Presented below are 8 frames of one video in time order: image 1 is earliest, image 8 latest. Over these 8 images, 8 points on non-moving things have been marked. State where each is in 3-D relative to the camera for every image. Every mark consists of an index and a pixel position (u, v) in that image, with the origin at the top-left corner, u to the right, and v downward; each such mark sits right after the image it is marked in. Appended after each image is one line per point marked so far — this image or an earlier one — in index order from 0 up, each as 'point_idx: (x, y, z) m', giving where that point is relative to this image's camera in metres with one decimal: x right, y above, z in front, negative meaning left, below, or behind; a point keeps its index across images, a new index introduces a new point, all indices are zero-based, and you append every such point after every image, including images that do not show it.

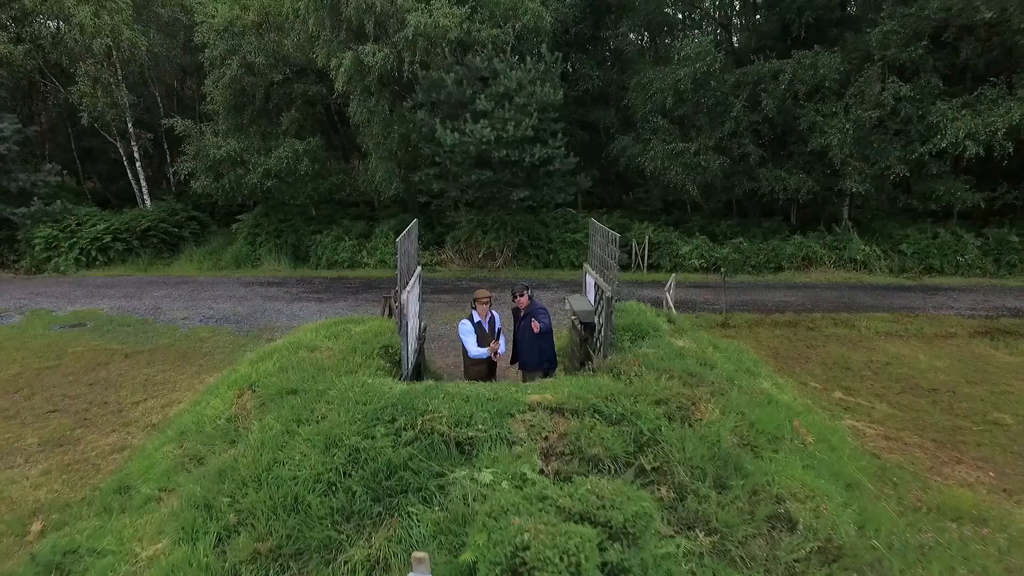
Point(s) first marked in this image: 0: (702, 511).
0: (+1.3, -1.5, +3.8) m
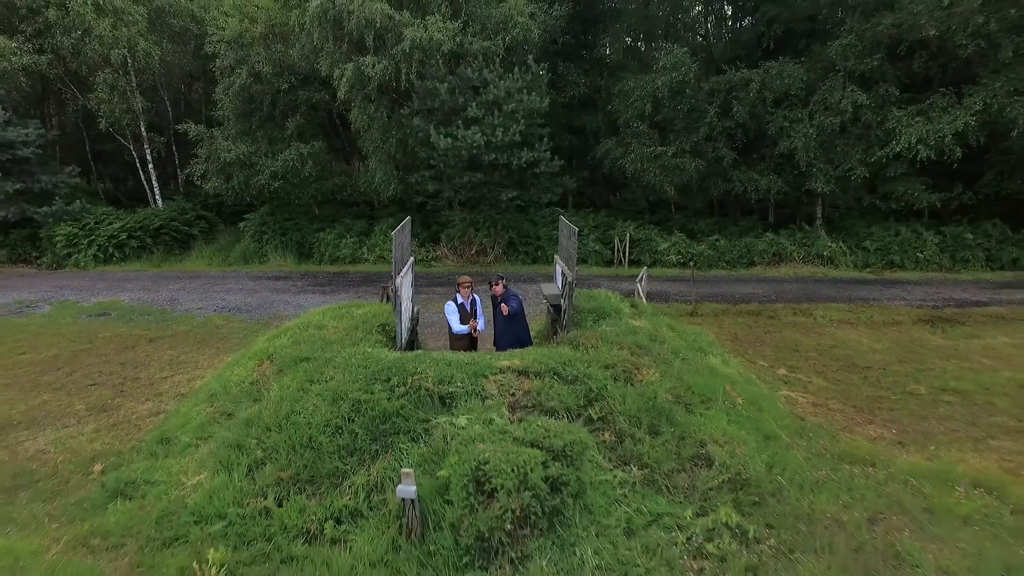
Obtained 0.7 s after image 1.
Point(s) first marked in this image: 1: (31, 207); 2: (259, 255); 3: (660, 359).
0: (+1.1, -1.4, +4.8) m
1: (-12.9, +2.2, +15.2) m
2: (-6.9, +0.9, +15.4) m
3: (+1.6, -0.8, +6.0) m
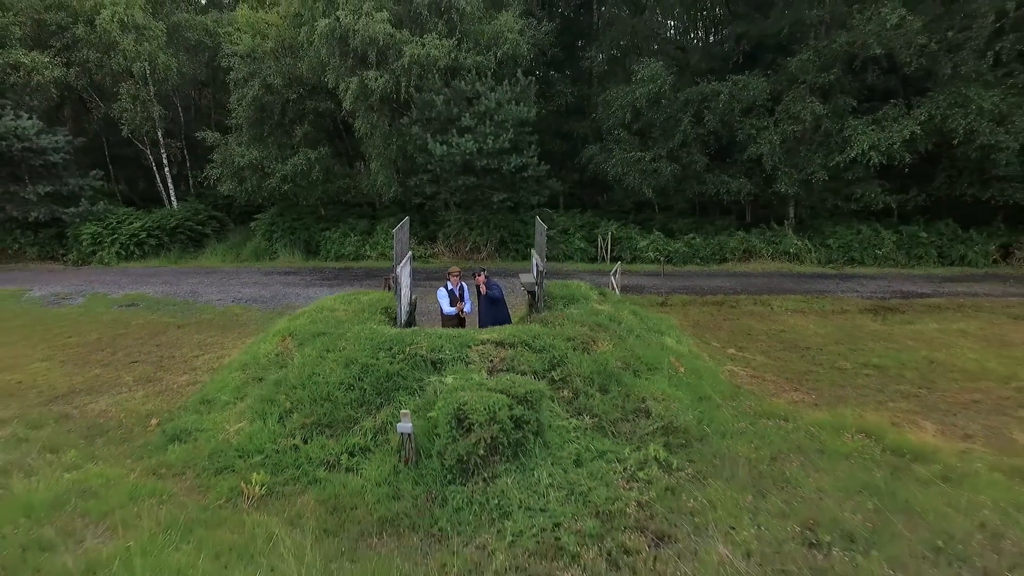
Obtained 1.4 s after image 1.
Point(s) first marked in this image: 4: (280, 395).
0: (+0.8, -1.2, +6.0) m
1: (-13.1, +2.3, +16.4) m
2: (-7.1, +1.1, +16.6) m
3: (+1.3, -0.6, +7.2) m
4: (-2.5, -1.2, +6.1) m
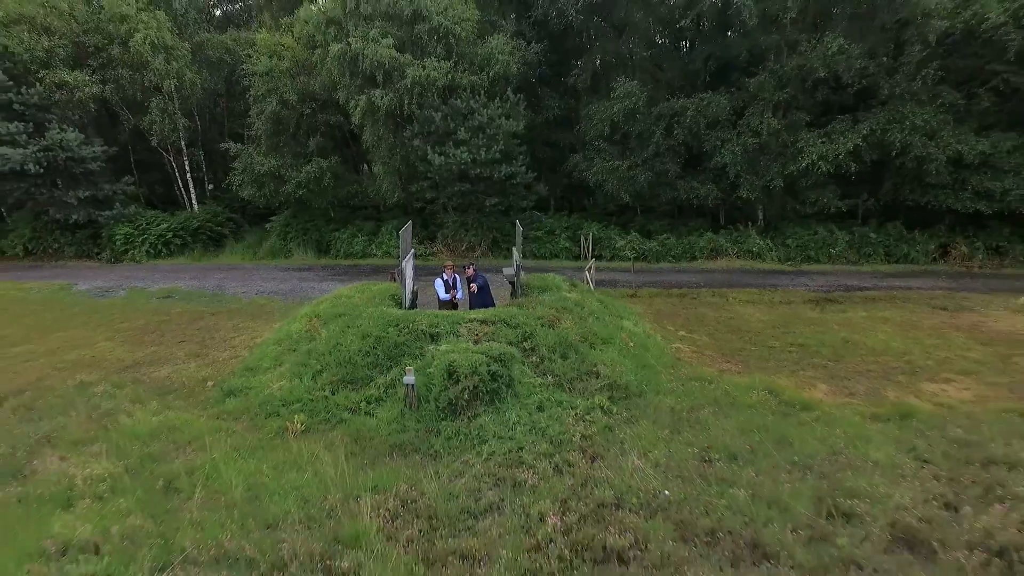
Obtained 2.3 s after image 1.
0: (+0.6, -1.1, +7.7) m
1: (-13.4, +2.5, +18.1) m
2: (-7.4, +1.2, +18.3) m
3: (+1.1, -0.5, +9.0) m
4: (-2.8, -1.0, +7.8) m
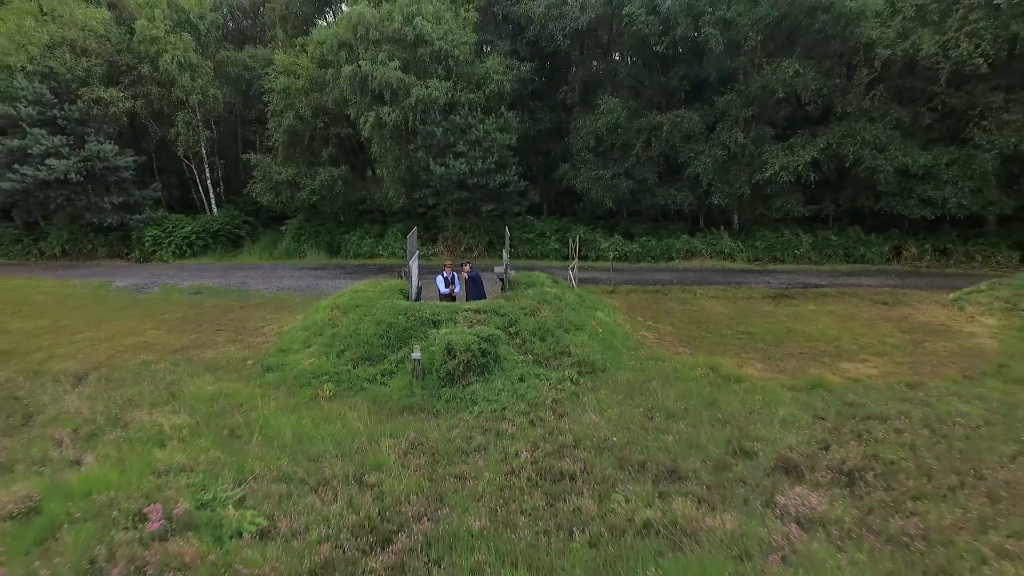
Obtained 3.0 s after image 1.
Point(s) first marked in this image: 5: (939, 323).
0: (+0.3, -1.0, +9.4) m
1: (-13.5, +2.6, +19.9) m
2: (-7.6, +1.3, +20.0) m
3: (+0.9, -0.4, +10.7) m
4: (-3.0, -0.9, +9.6) m
5: (+9.2, -0.7, +12.0) m
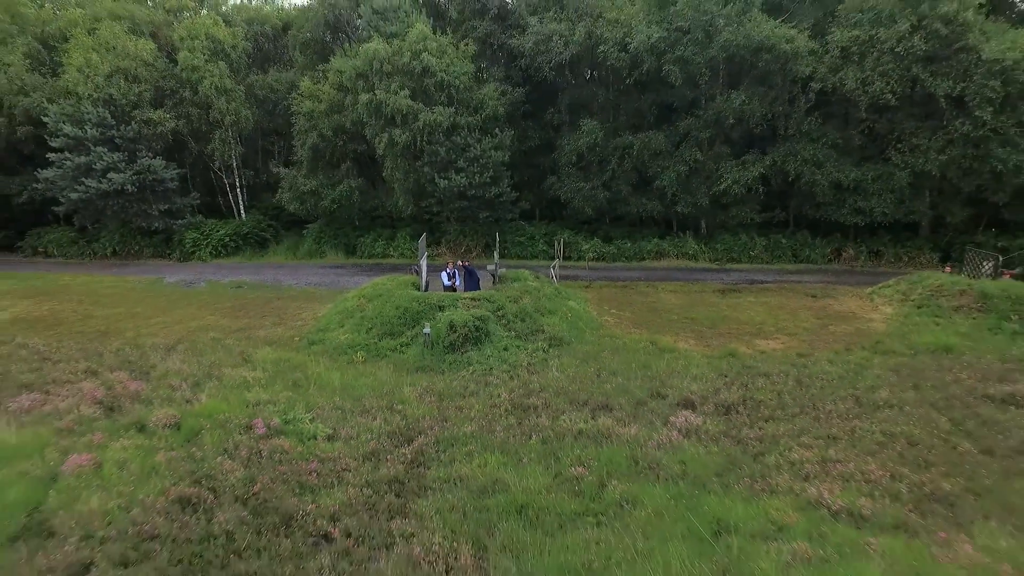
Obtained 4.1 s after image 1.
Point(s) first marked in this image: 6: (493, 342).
0: (+0.1, -0.8, +12.3) m
1: (-13.8, +2.7, +22.7) m
2: (-7.8, +1.5, +22.9) m
3: (+0.6, -0.2, +13.5) m
4: (-3.3, -0.8, +12.4) m
5: (+8.9, -0.6, +14.9) m
6: (-0.4, -1.1, +11.6) m
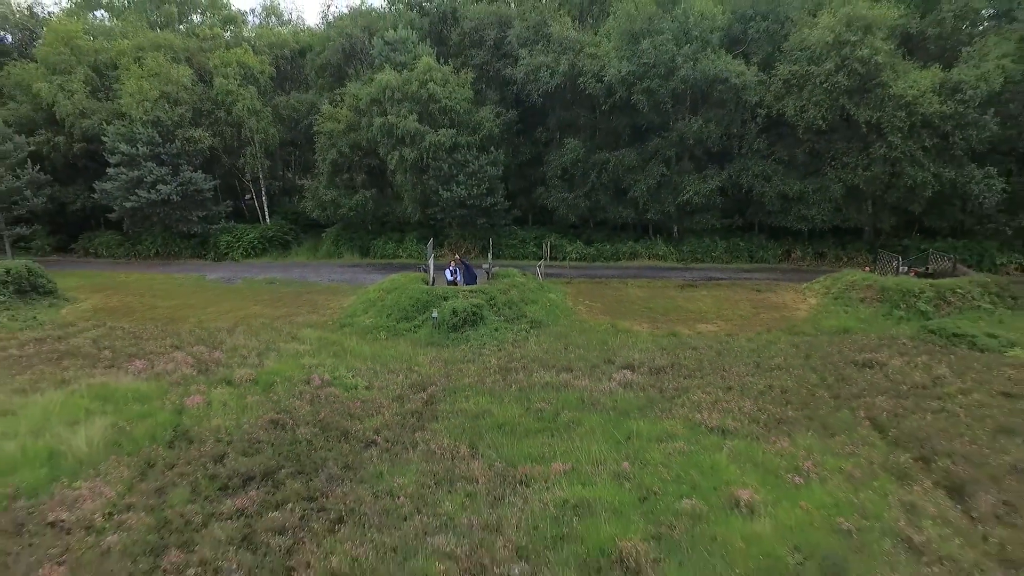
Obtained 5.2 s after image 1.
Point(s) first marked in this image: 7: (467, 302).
0: (-0.2, -0.7, +15.4) m
1: (-14.1, +2.9, +25.9) m
2: (-8.1, +1.6, +26.1) m
3: (+0.3, -0.1, +16.7) m
4: (-3.5, -0.6, +15.6) m
5: (+8.6, -0.5, +18.1) m
6: (-0.7, -1.0, +14.8) m
7: (-1.2, -0.4, +15.1) m
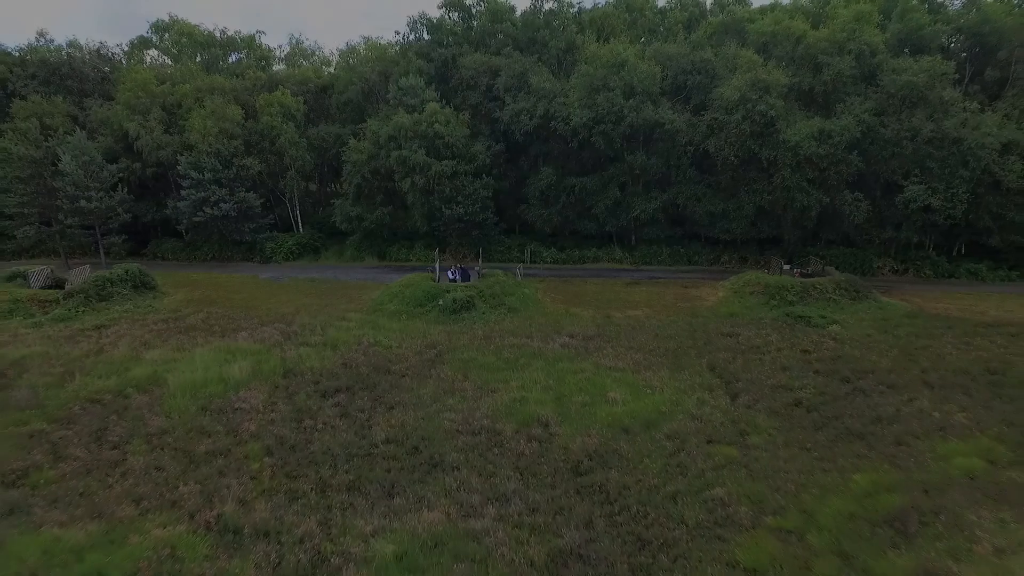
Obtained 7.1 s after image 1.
0: (-0.8, -0.5, +21.6) m
1: (-14.7, +3.1, +32.1) m
2: (-8.7, +1.8, +32.2) m
3: (-0.3, +0.1, +22.9) m
4: (-4.2, -0.5, +21.8) m
5: (+8.0, -0.3, +24.2) m
6: (-1.3, -0.8, +20.9) m
7: (-1.8, -0.3, +21.2) m
